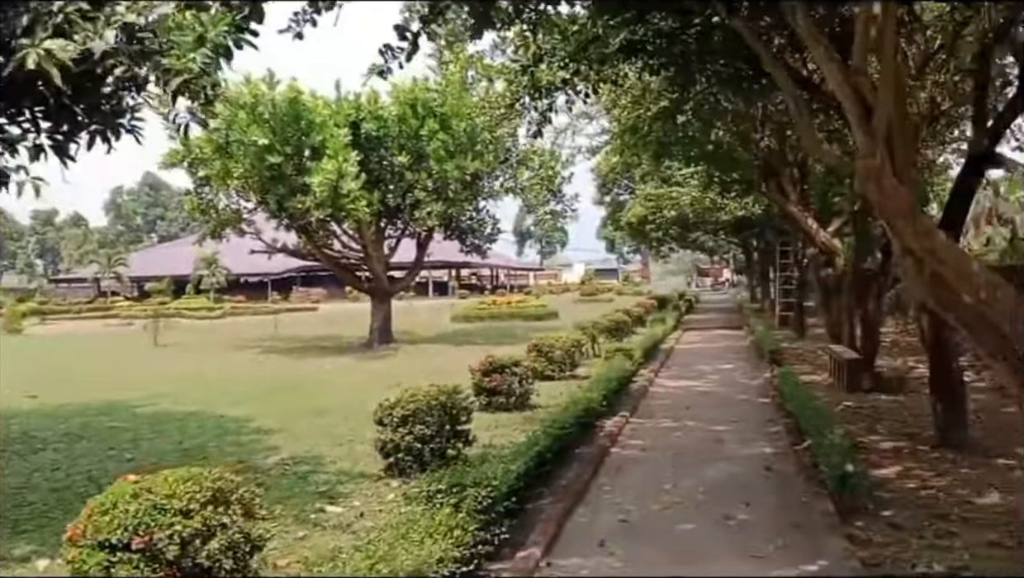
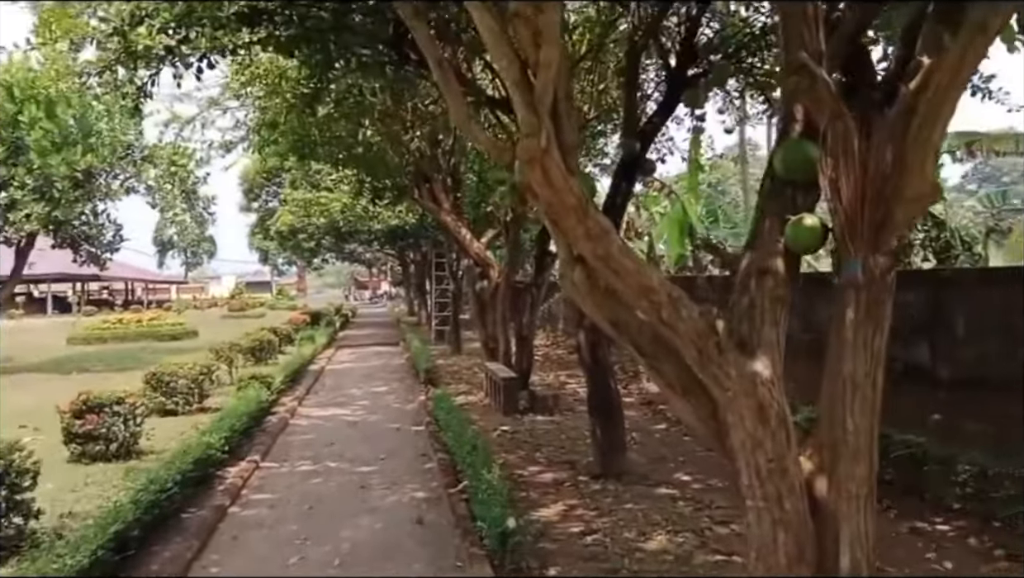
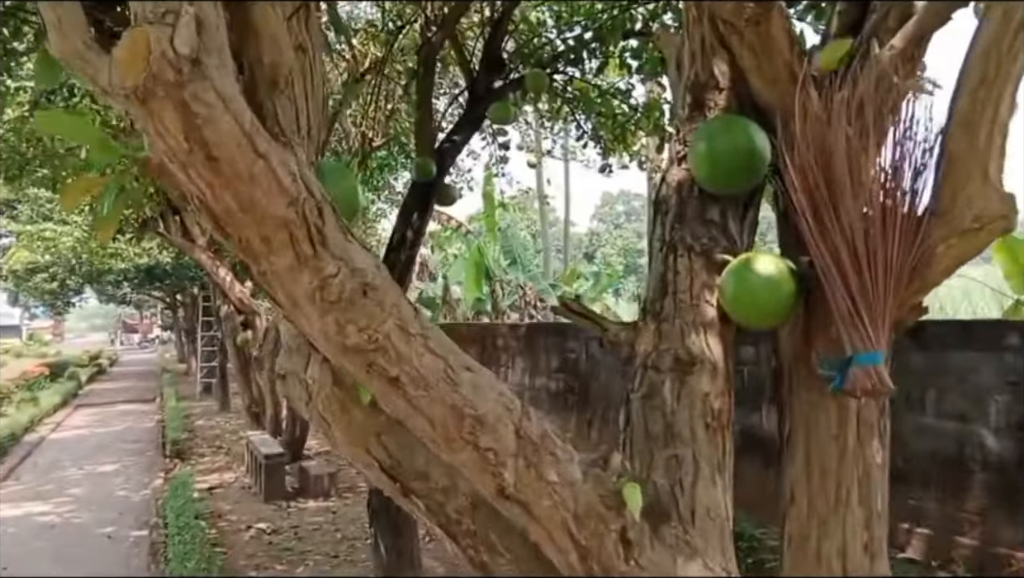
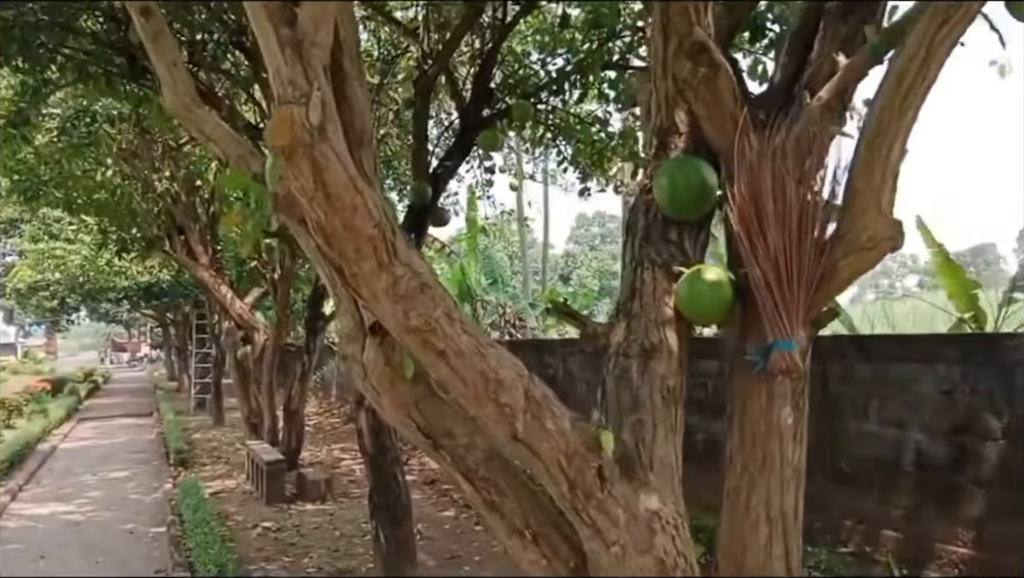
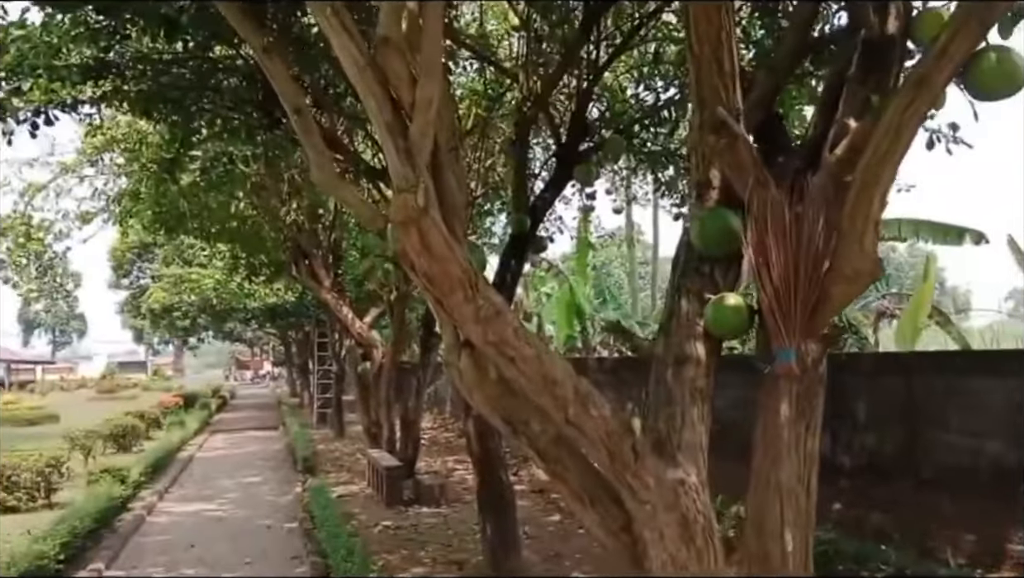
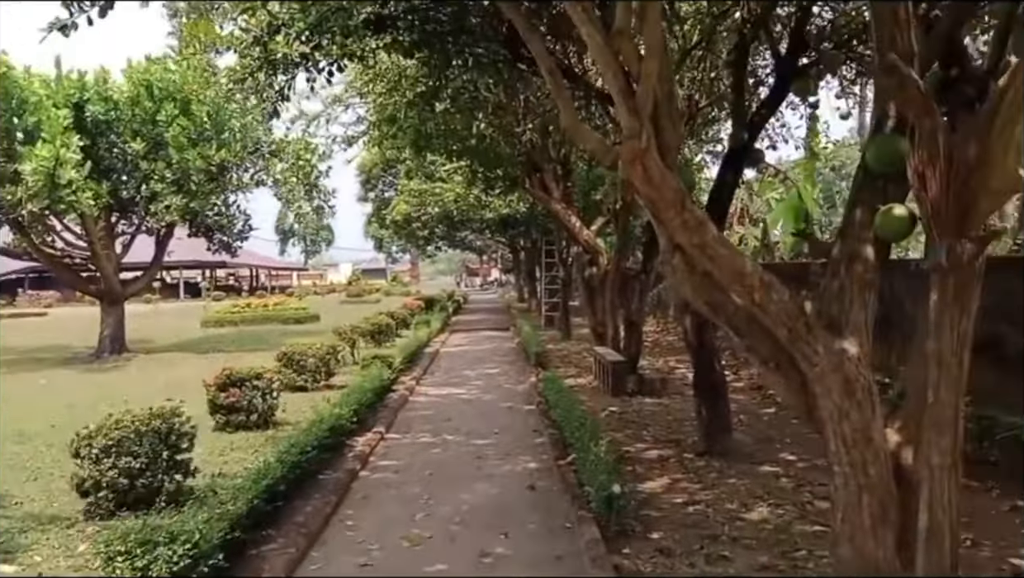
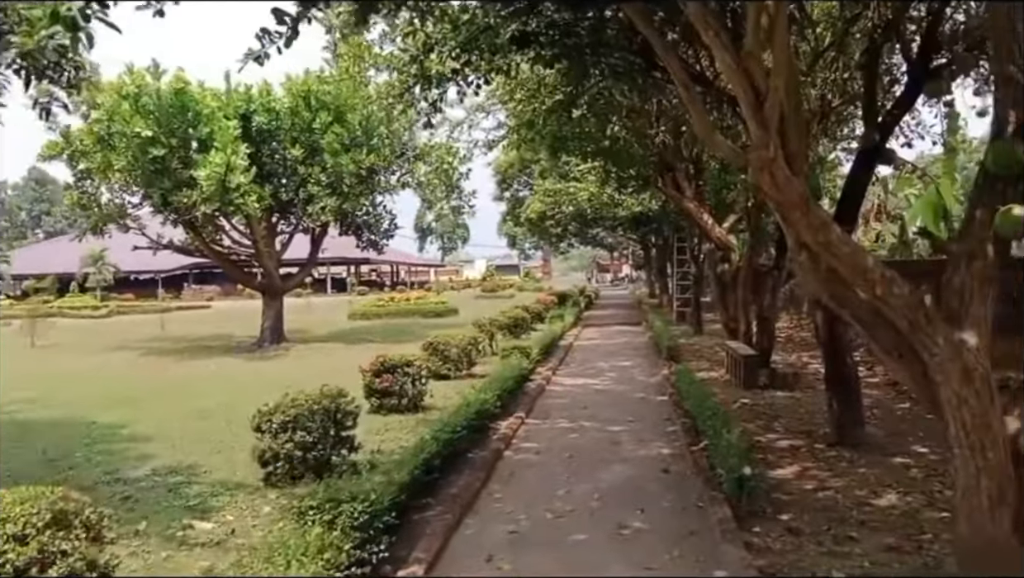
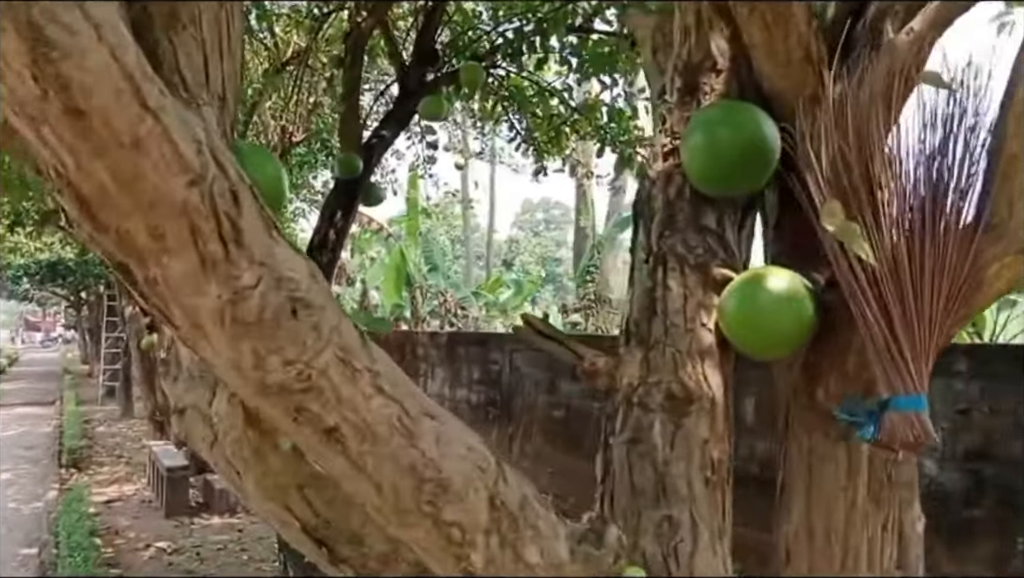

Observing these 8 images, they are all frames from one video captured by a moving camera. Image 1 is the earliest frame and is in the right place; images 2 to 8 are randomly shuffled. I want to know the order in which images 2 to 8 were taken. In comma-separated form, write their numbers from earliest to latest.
7, 6, 2, 5, 4, 3, 8
